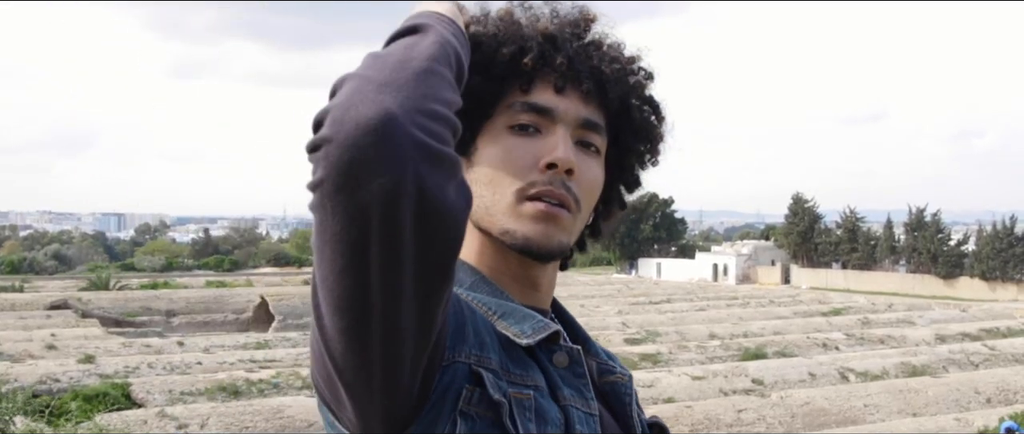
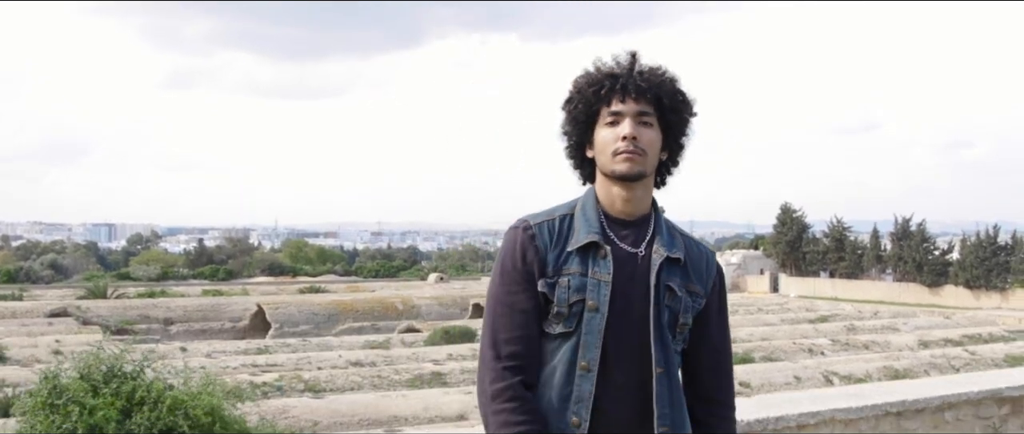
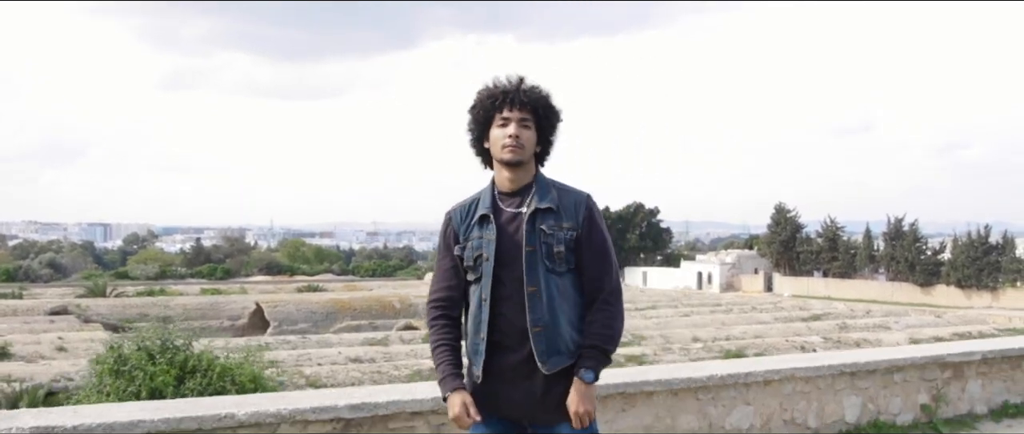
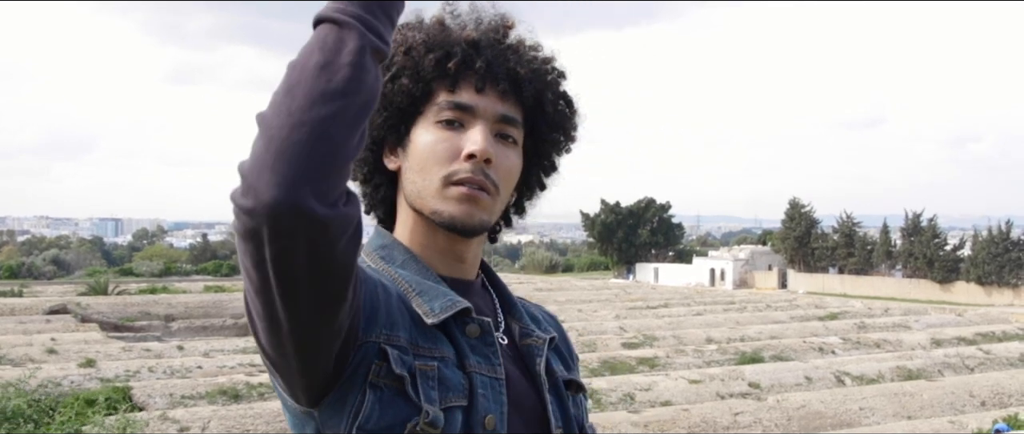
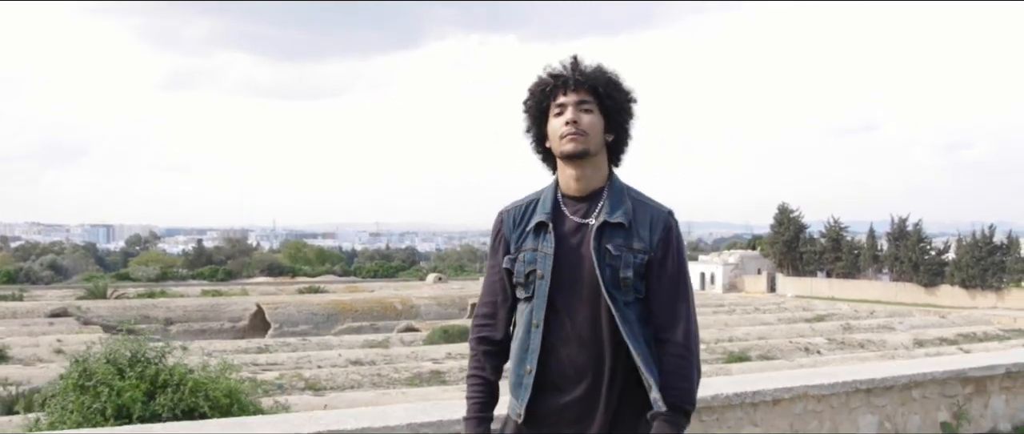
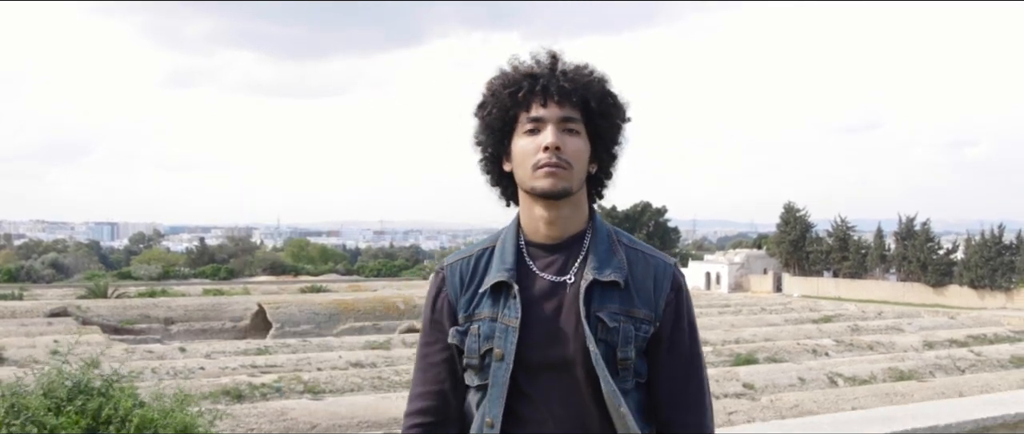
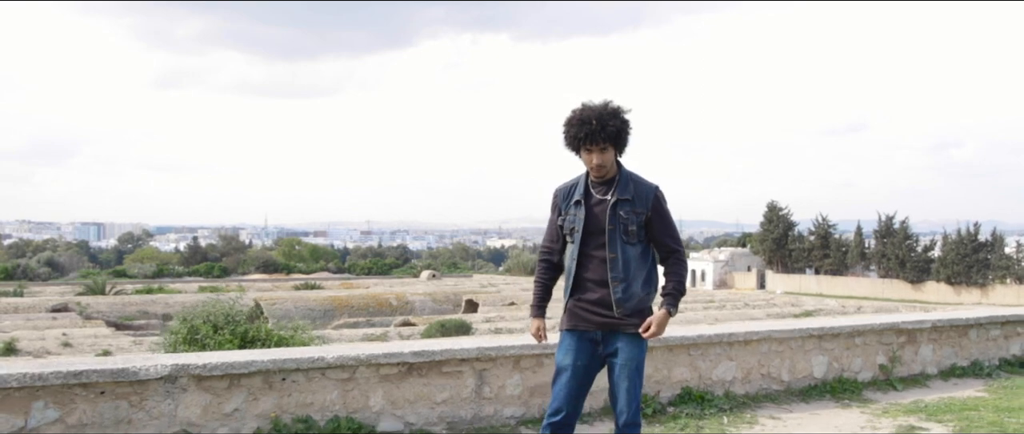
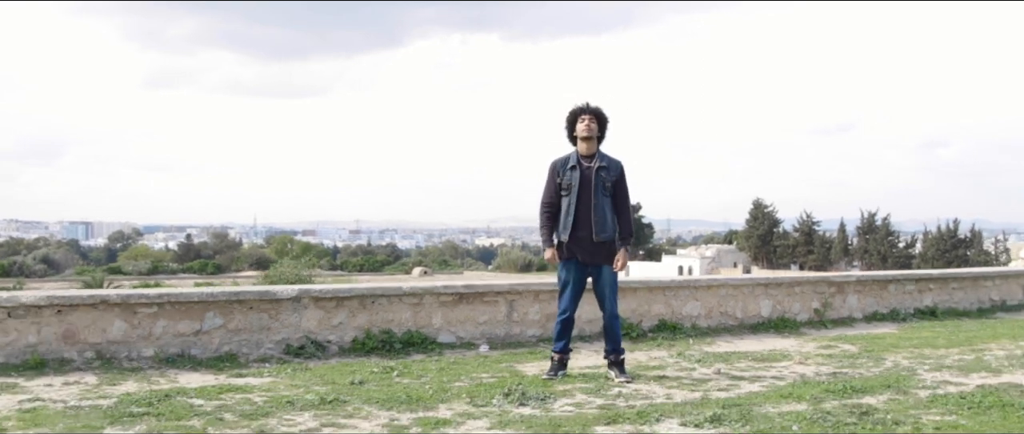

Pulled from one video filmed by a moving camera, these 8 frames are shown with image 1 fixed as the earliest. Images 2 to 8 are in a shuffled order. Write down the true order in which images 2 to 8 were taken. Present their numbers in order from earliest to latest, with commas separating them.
4, 6, 2, 5, 3, 7, 8
